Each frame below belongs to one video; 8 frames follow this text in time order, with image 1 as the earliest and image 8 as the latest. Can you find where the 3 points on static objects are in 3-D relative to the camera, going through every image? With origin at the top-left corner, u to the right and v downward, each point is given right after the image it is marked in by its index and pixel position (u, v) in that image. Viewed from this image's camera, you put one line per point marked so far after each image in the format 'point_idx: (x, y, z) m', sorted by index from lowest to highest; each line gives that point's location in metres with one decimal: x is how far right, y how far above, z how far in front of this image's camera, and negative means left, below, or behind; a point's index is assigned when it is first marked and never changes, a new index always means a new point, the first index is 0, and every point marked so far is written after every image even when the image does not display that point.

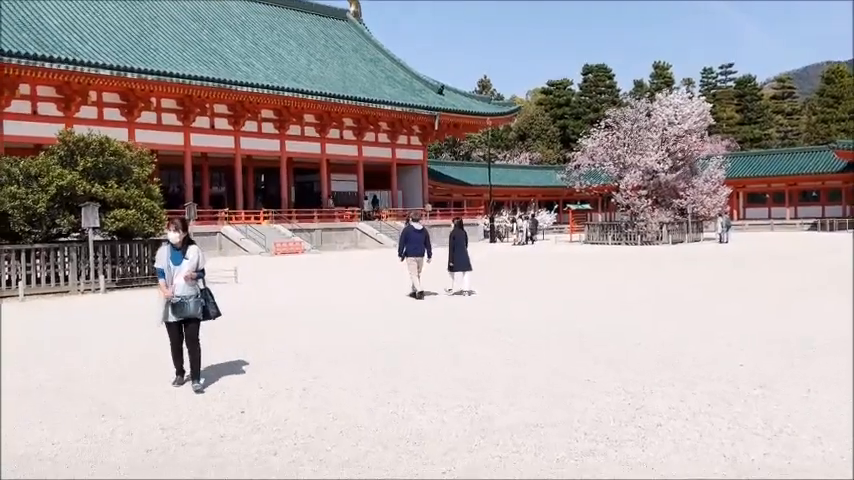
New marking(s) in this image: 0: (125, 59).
0: (-7.5, +4.5, +19.1) m
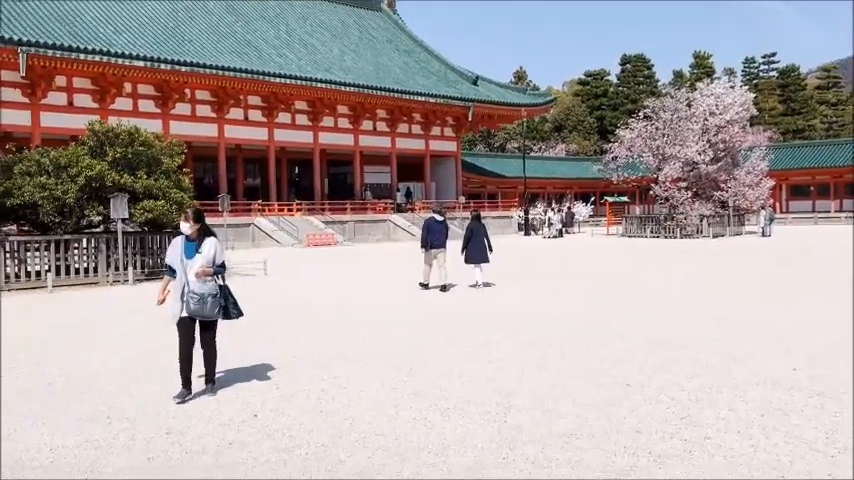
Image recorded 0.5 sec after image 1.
0: (-6.6, +4.7, +19.1) m
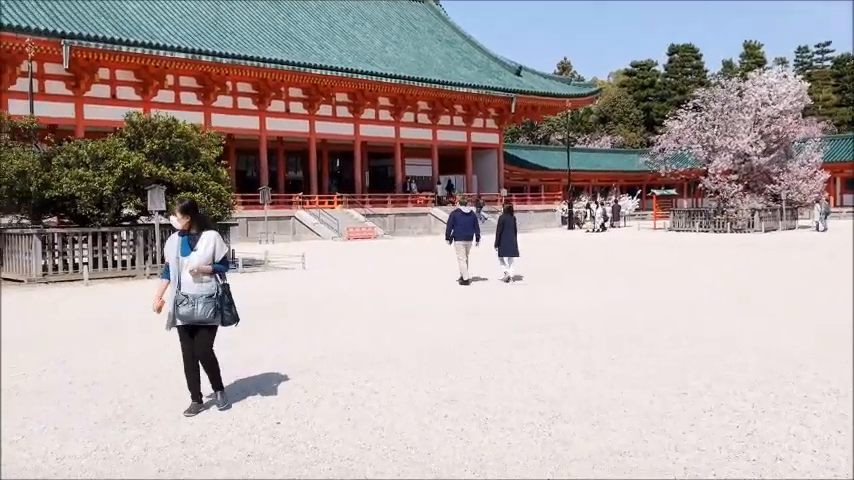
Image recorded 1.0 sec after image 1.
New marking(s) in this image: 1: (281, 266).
0: (-5.6, +4.9, +19.1) m
1: (-2.4, -0.4, +12.5) m
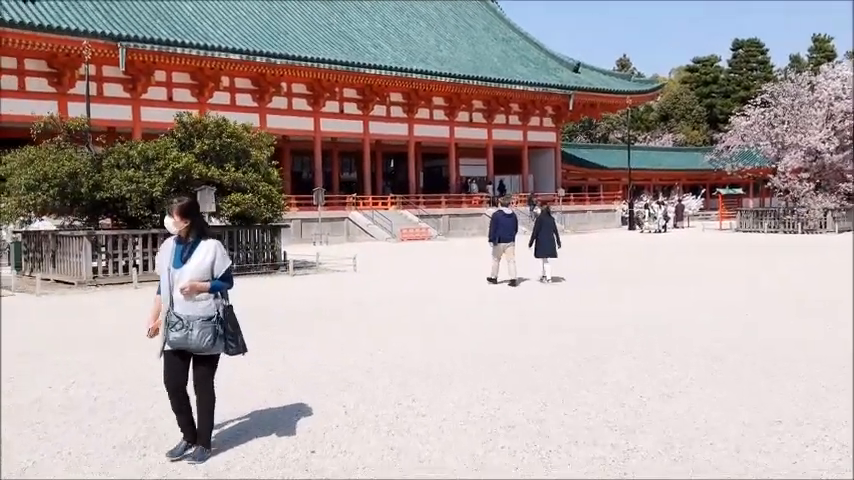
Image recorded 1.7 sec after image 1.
0: (-4.3, +4.8, +19.0) m
1: (-1.5, -0.4, +12.3) m
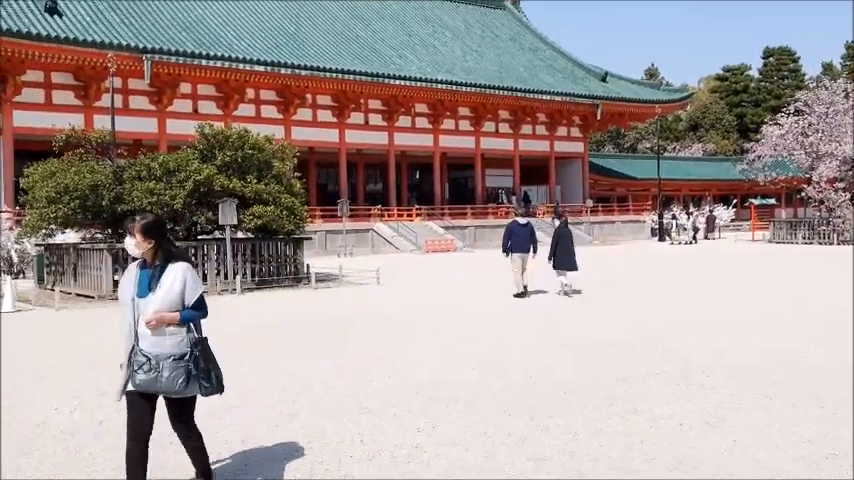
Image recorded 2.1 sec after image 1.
0: (-3.6, +4.6, +19.0) m
1: (-1.1, -0.6, +12.1) m
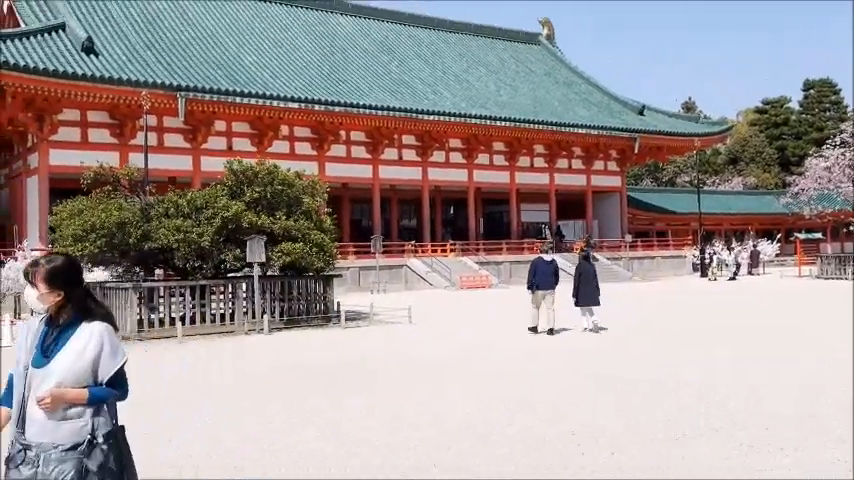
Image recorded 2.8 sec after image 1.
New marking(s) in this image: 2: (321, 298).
0: (-2.8, +3.7, +19.0) m
1: (-0.6, -1.2, +11.7) m
2: (-1.5, -0.8, +10.9) m
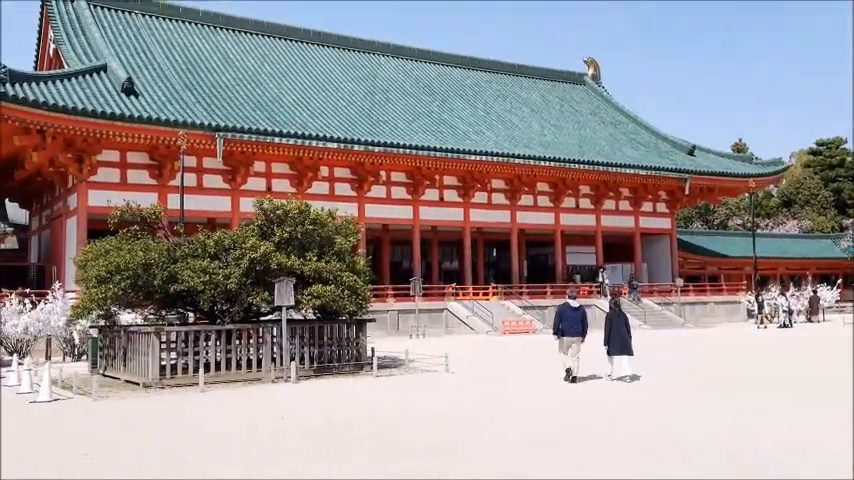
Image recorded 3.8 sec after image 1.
0: (-1.8, +2.6, +18.7) m
1: (-0.1, -1.8, +11.1) m
2: (-1.0, -1.4, +10.3) m
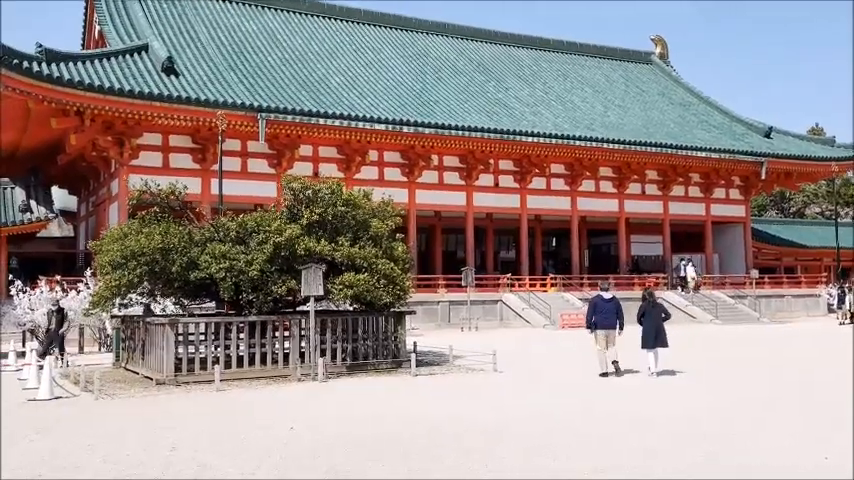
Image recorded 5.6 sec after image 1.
0: (-0.6, +2.9, +17.7) m
1: (+0.6, -1.6, +10.1) m
2: (-0.4, -1.2, +9.4) m
